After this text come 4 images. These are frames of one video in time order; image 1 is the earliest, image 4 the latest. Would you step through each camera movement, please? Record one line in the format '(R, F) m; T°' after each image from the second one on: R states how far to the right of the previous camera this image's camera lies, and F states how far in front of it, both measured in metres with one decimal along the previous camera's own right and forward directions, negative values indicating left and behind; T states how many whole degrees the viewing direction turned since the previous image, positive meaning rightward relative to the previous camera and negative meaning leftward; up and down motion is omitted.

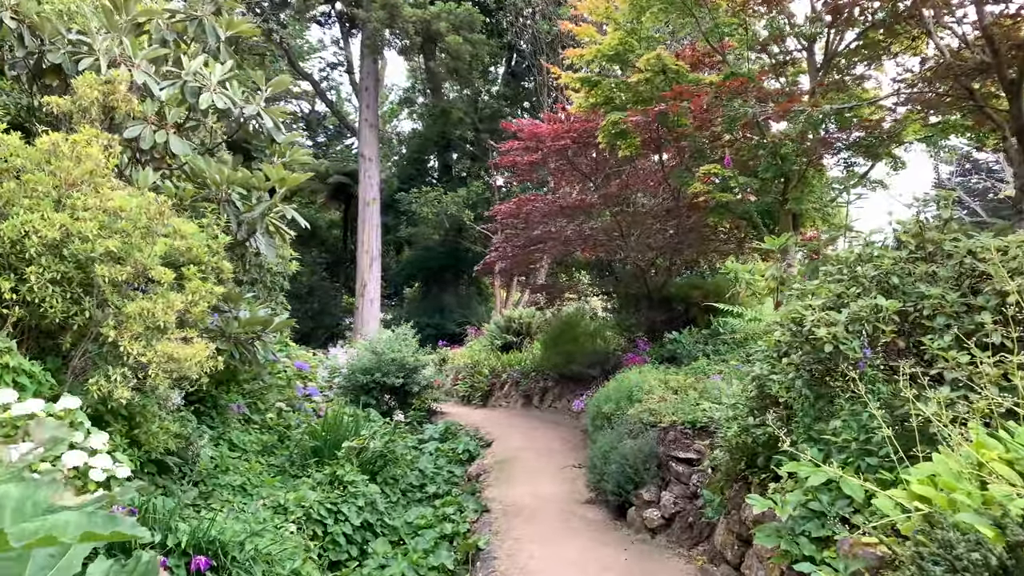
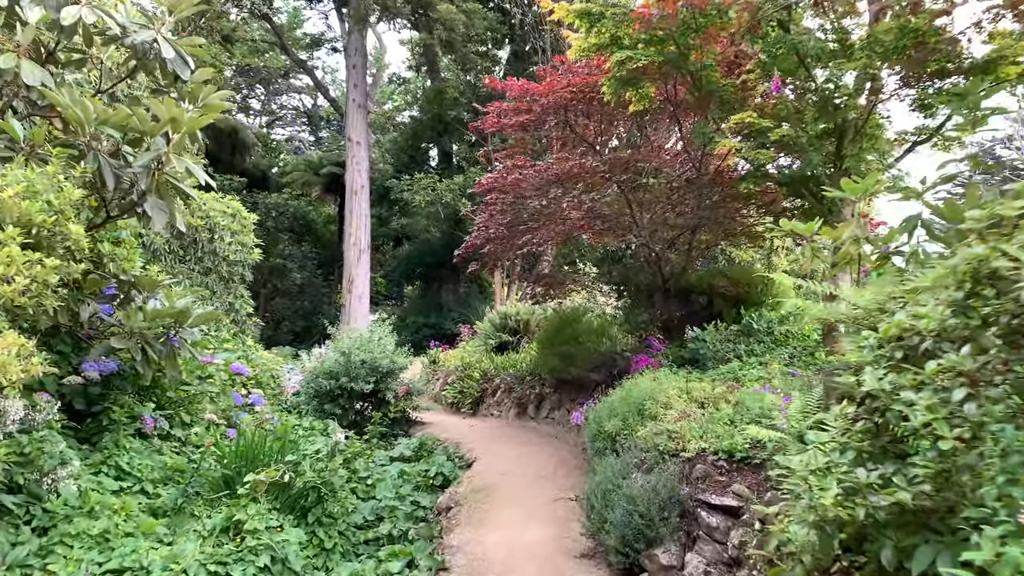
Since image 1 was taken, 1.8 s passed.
(+0.2, +1.1) m; -1°
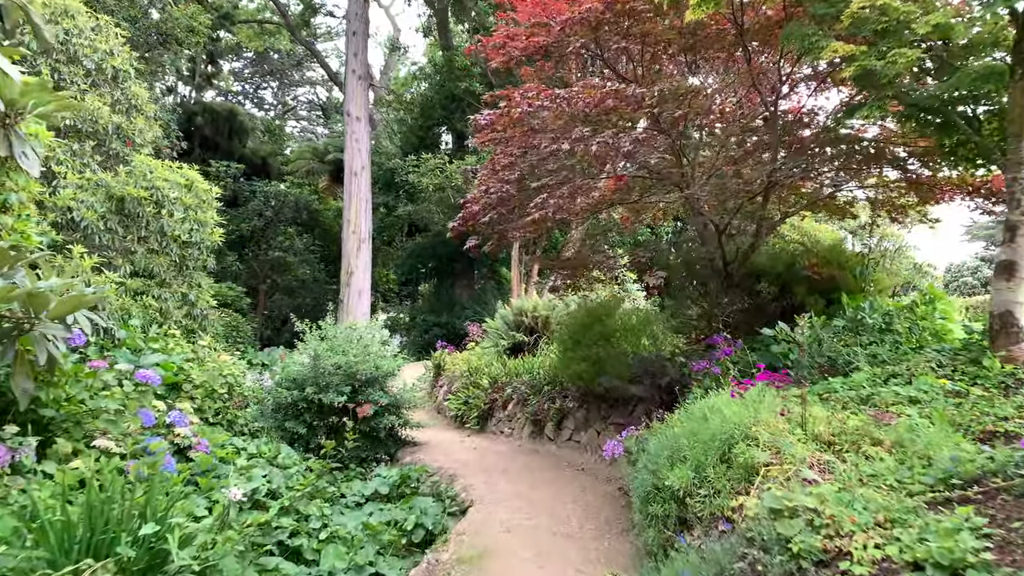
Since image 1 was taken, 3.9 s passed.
(+0.1, +1.4) m; -2°
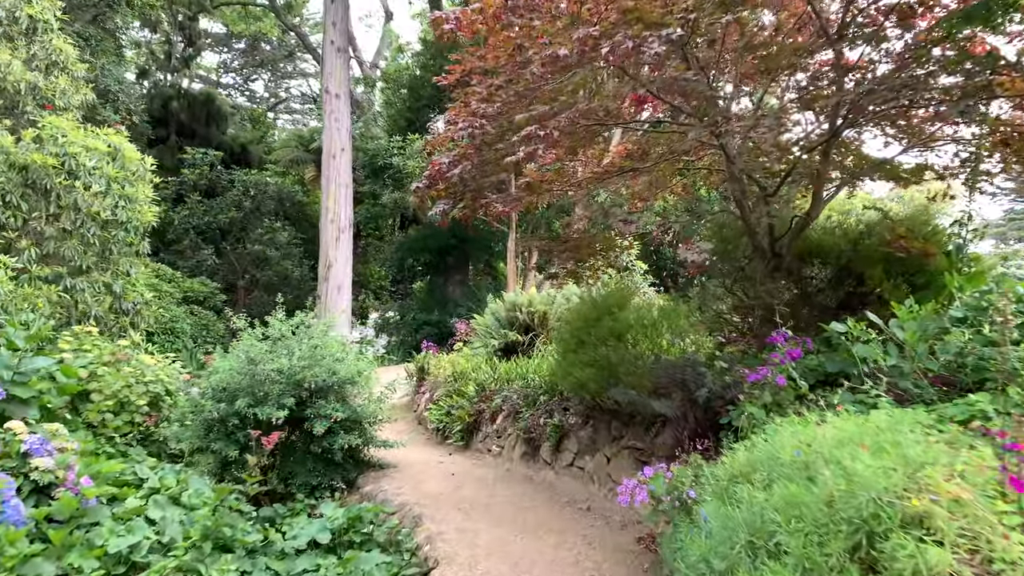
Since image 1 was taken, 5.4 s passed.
(+0.1, +1.0) m; 0°
